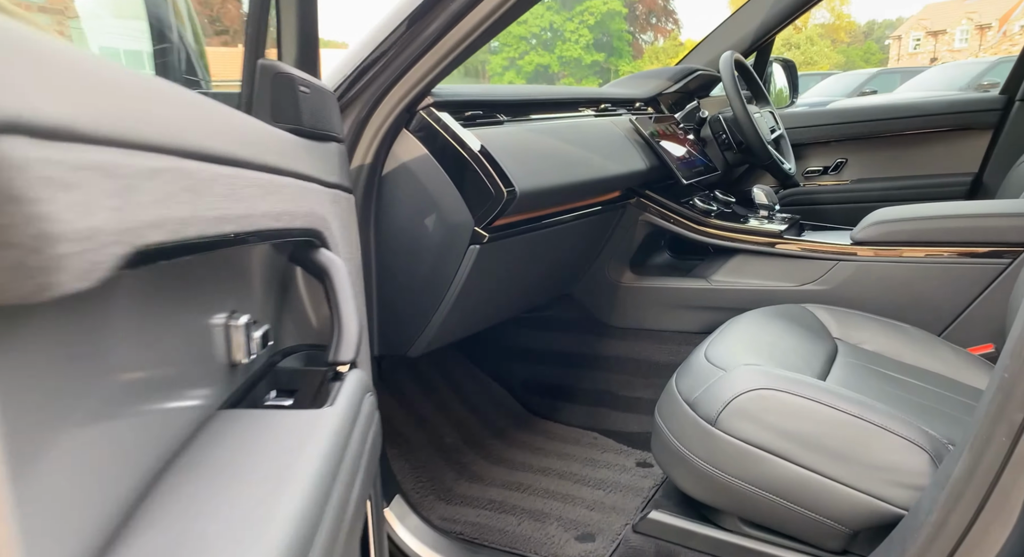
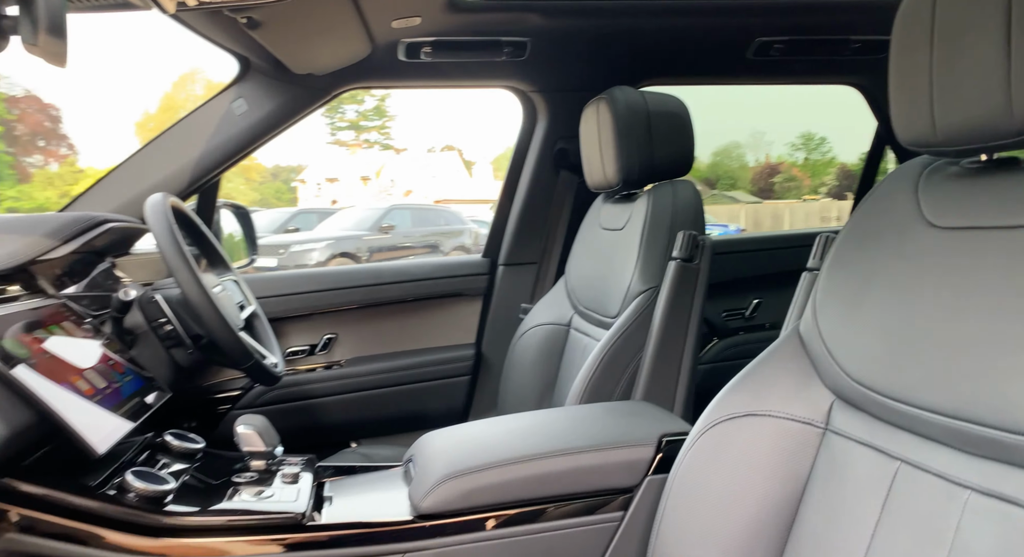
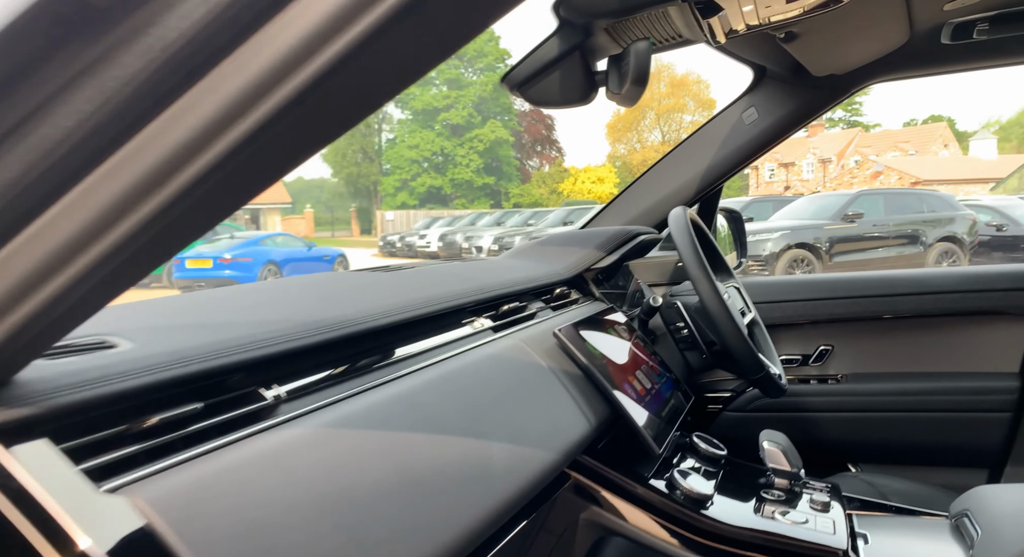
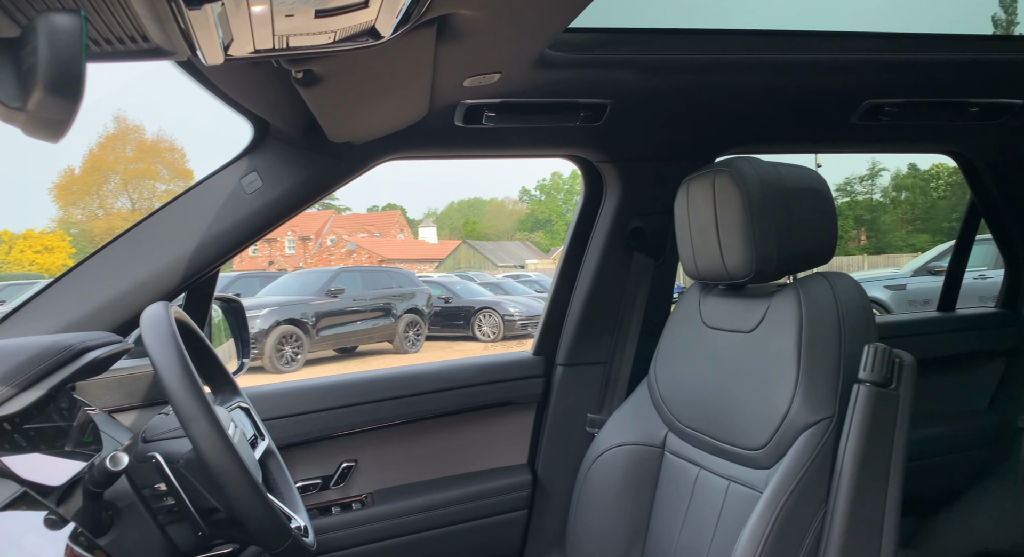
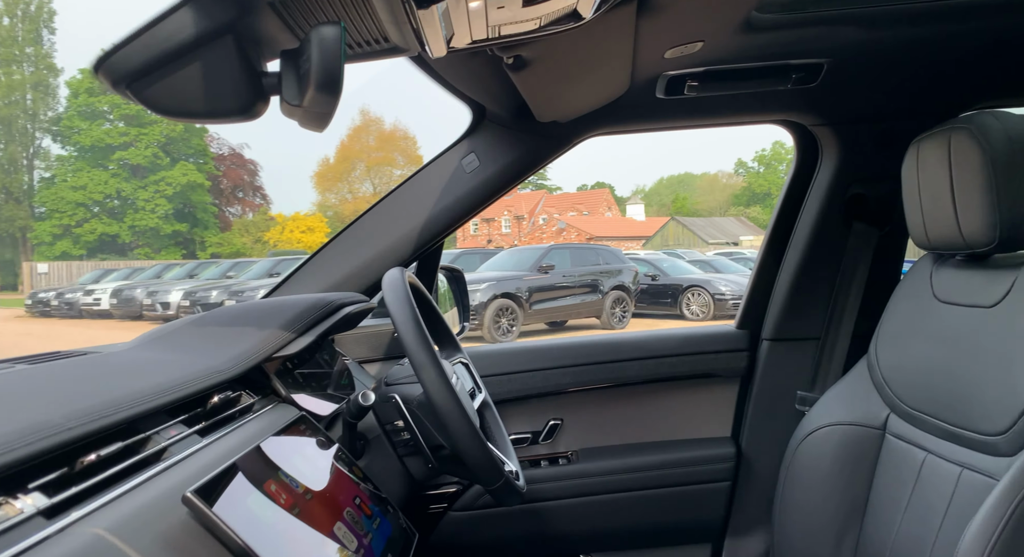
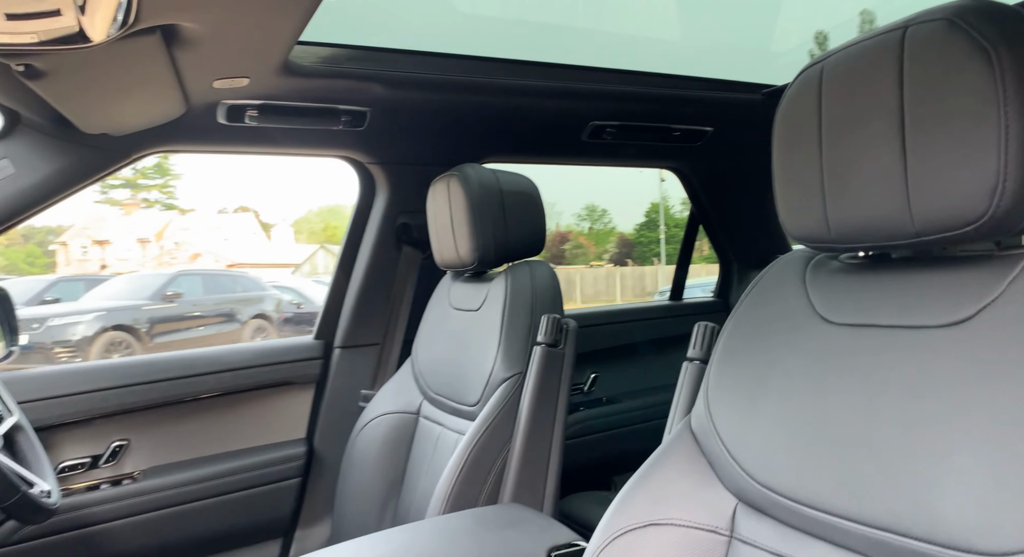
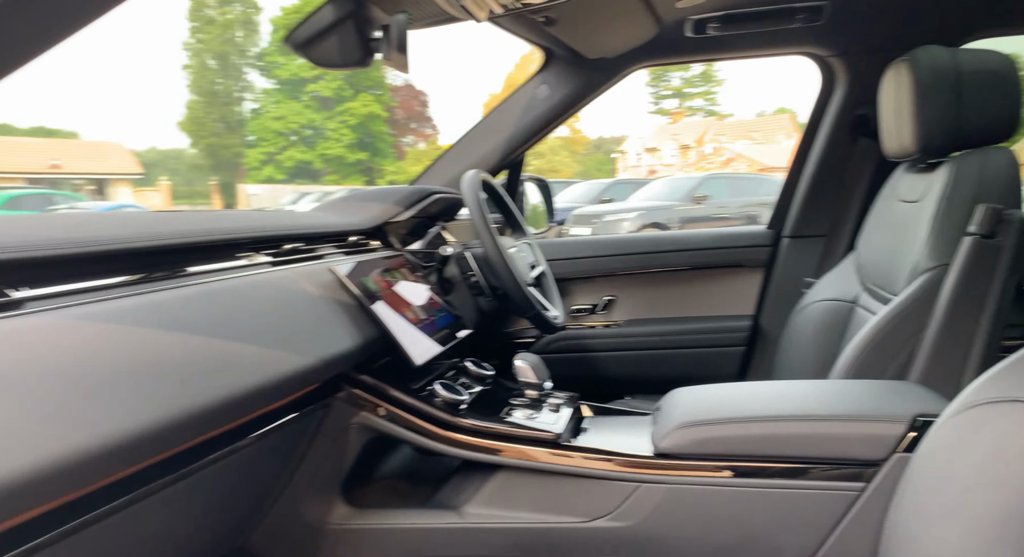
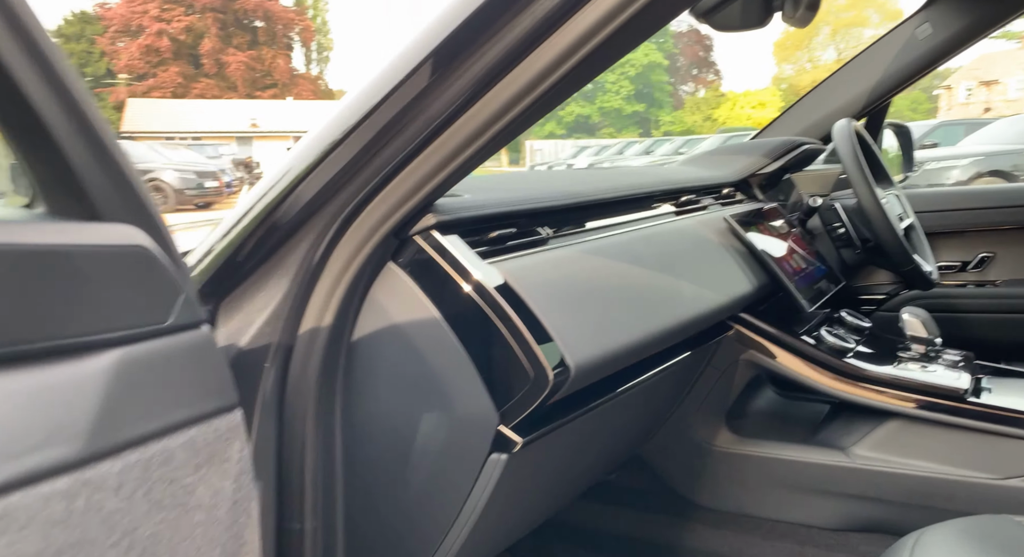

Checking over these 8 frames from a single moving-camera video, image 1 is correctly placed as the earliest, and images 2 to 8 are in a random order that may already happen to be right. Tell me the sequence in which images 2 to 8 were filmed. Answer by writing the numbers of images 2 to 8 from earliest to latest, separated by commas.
8, 3, 5, 4, 6, 2, 7
